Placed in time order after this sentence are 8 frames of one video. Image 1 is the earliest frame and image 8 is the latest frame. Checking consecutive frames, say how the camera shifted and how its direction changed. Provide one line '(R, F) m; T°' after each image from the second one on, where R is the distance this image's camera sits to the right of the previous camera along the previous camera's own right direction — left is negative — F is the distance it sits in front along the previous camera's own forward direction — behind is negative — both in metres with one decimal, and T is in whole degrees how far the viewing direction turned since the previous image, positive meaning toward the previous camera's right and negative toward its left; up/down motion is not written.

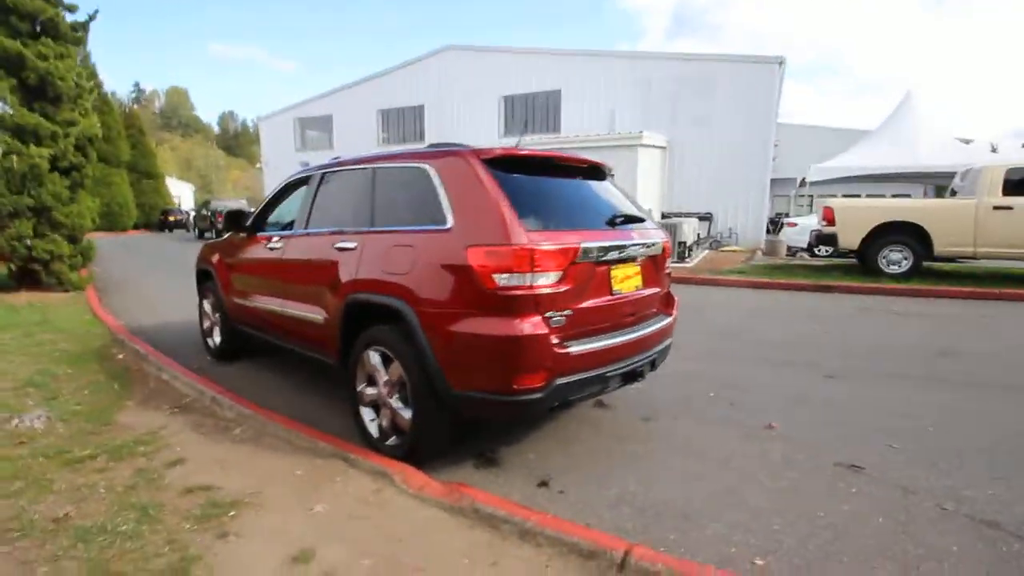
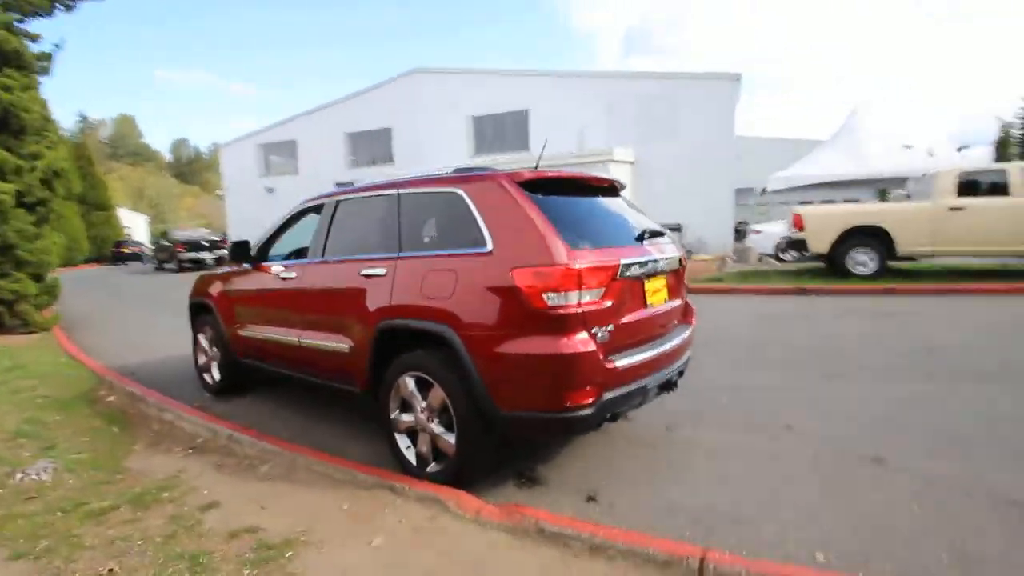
(-0.5, 0.0) m; +4°
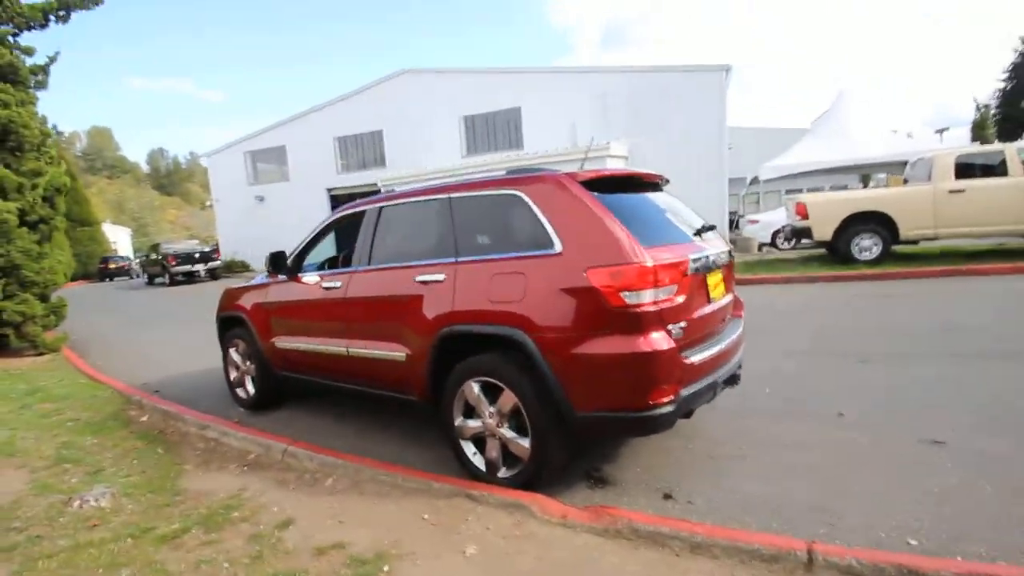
(-0.6, 0.0) m; +1°
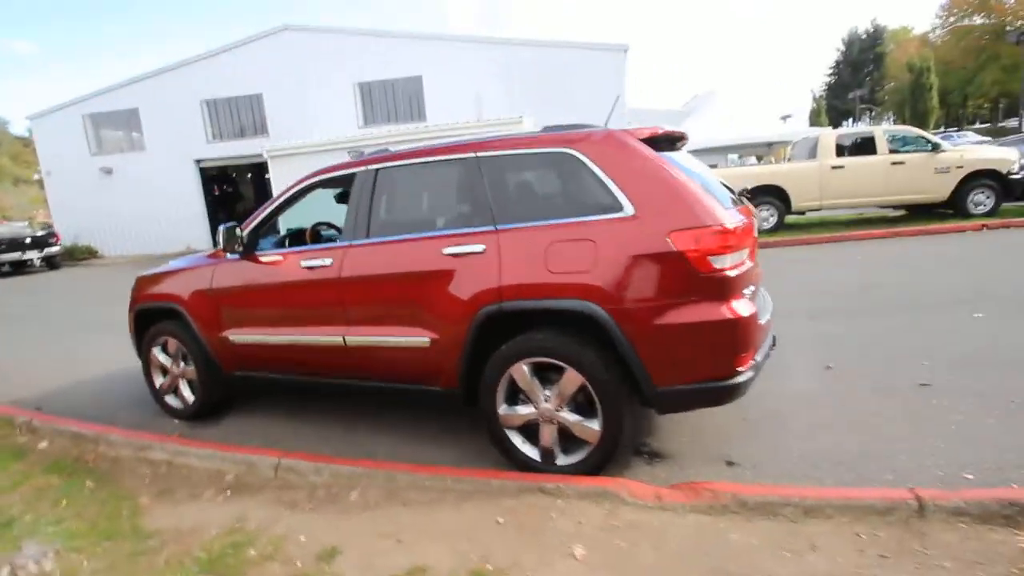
(-1.1, +0.5) m; +13°
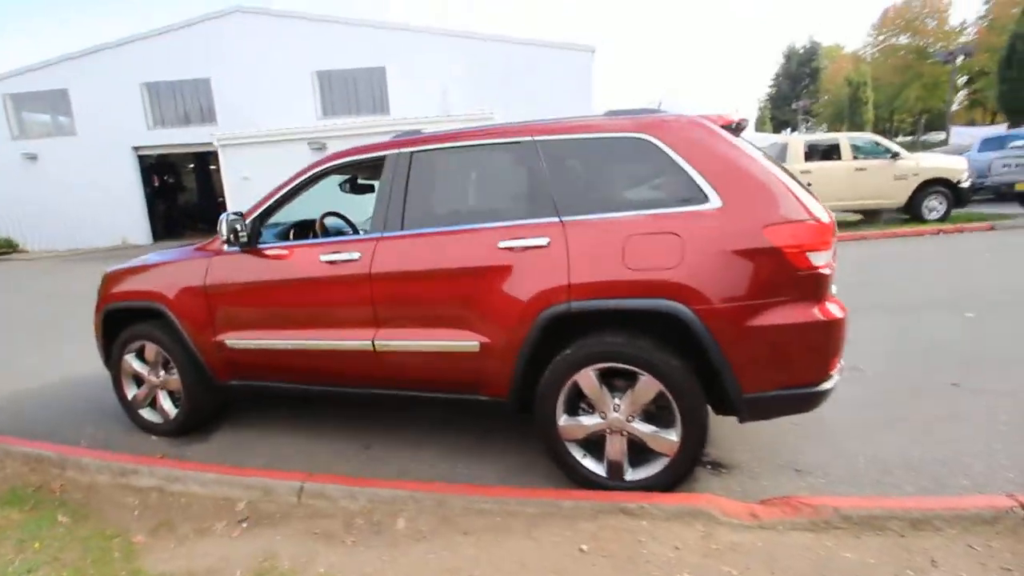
(-0.7, +0.4) m; +6°
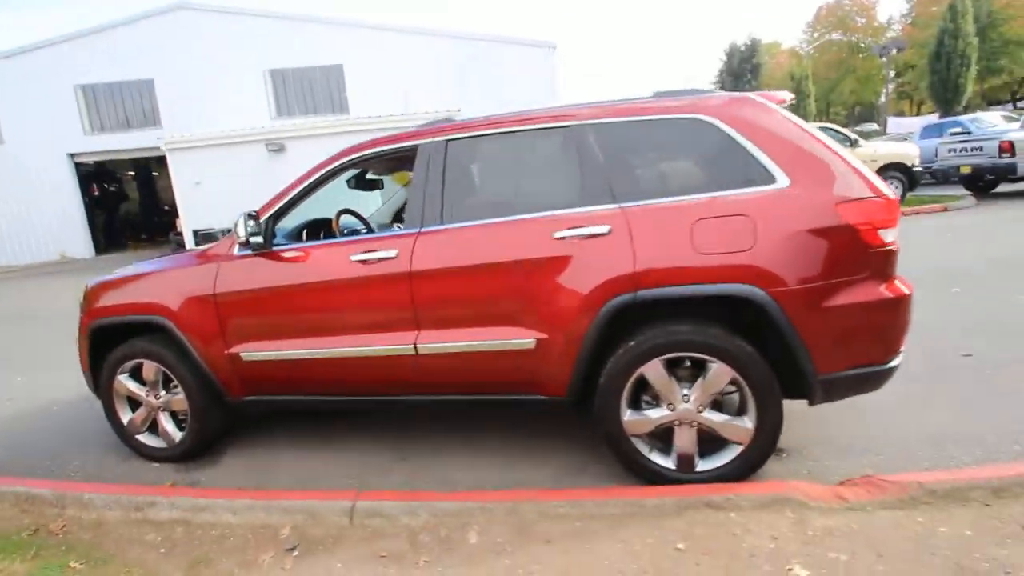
(-0.6, +0.2) m; +5°
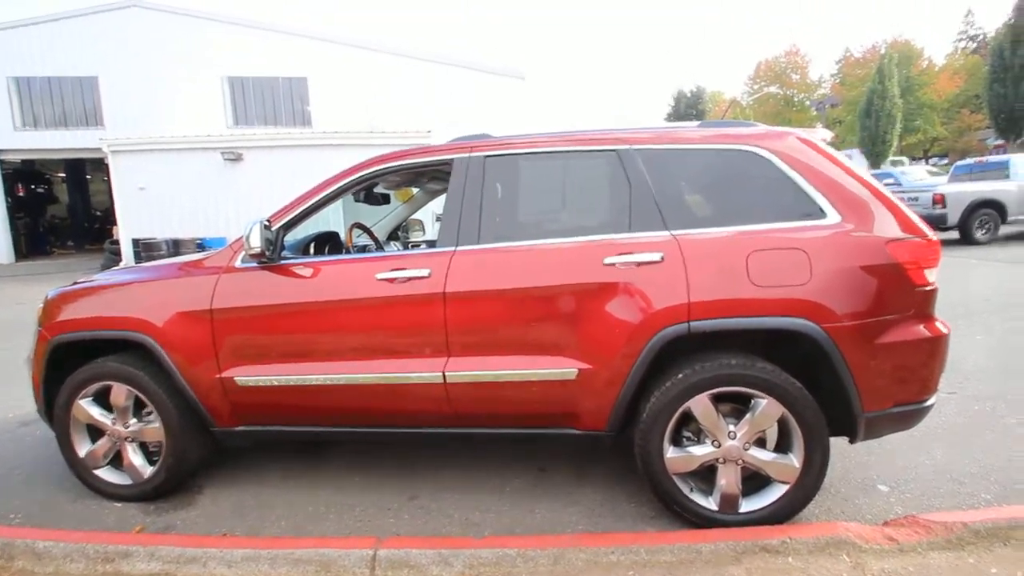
(-0.5, +0.2) m; +6°
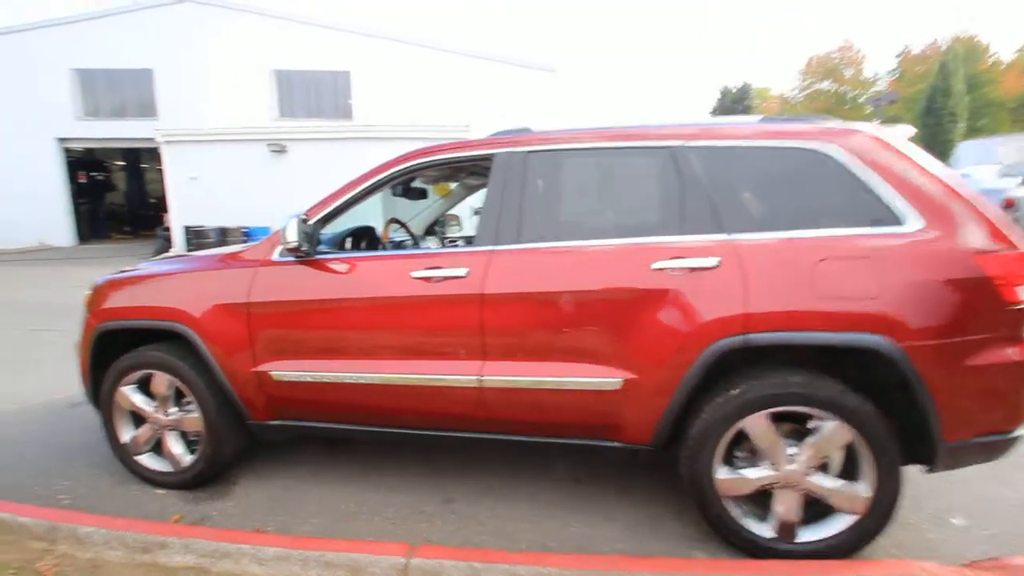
(-0.1, +0.1) m; -4°
